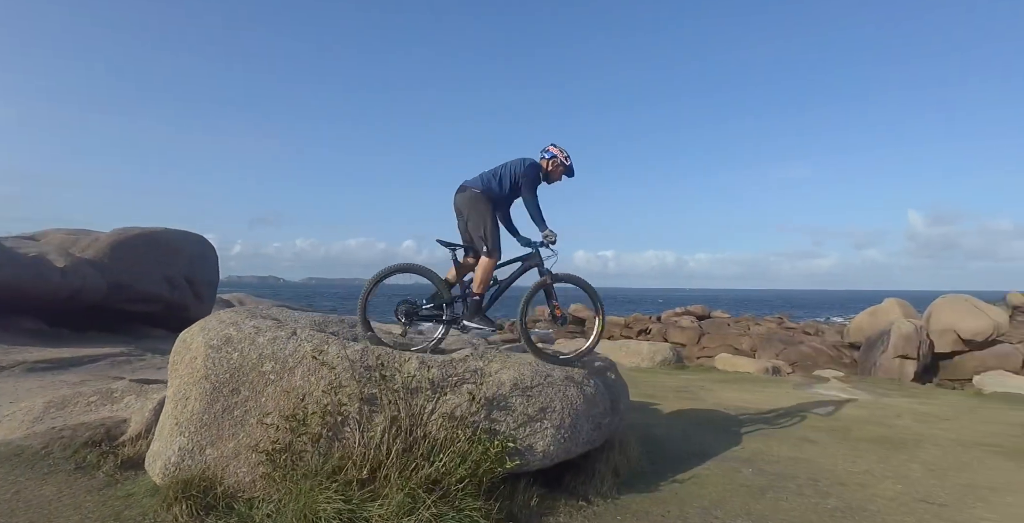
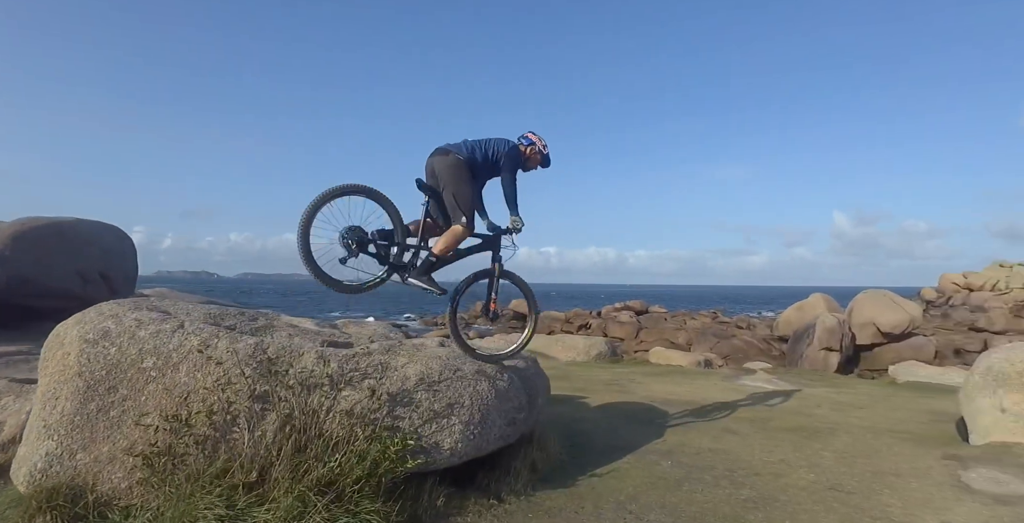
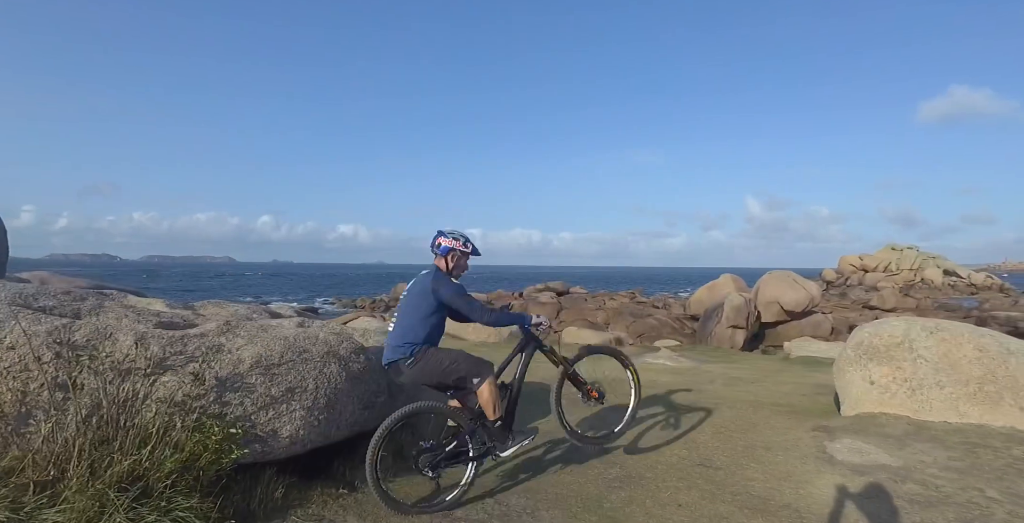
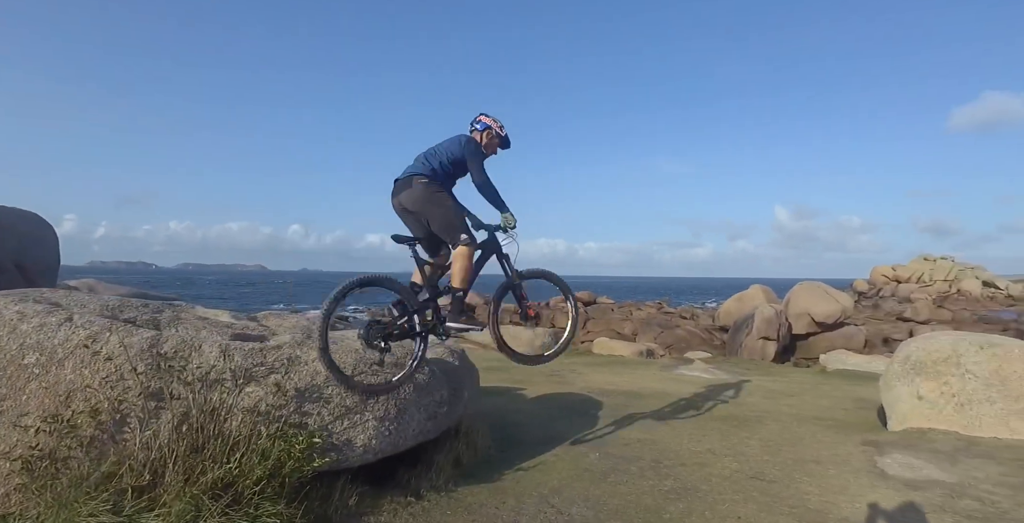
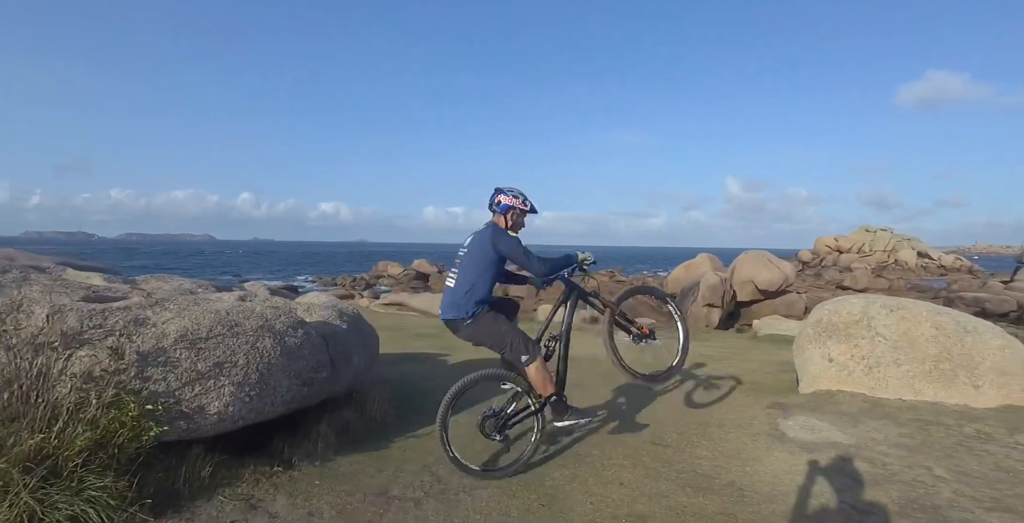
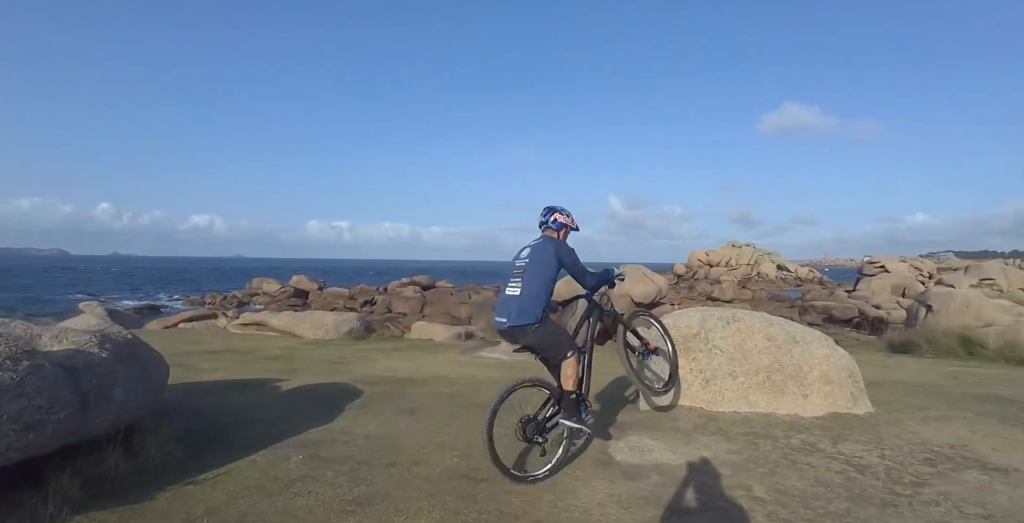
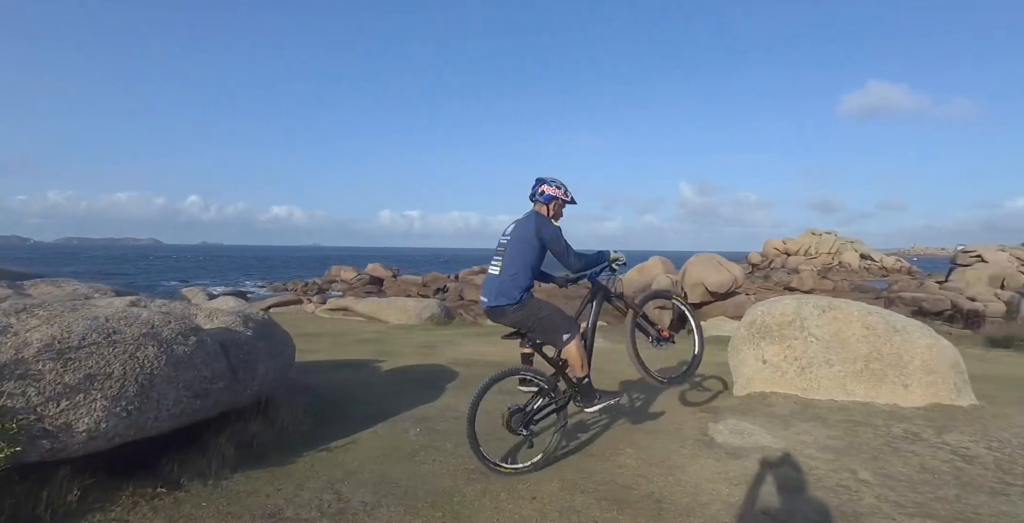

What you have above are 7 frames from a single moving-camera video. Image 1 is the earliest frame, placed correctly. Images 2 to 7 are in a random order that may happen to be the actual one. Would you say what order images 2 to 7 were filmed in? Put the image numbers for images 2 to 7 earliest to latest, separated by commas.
2, 4, 3, 5, 7, 6
